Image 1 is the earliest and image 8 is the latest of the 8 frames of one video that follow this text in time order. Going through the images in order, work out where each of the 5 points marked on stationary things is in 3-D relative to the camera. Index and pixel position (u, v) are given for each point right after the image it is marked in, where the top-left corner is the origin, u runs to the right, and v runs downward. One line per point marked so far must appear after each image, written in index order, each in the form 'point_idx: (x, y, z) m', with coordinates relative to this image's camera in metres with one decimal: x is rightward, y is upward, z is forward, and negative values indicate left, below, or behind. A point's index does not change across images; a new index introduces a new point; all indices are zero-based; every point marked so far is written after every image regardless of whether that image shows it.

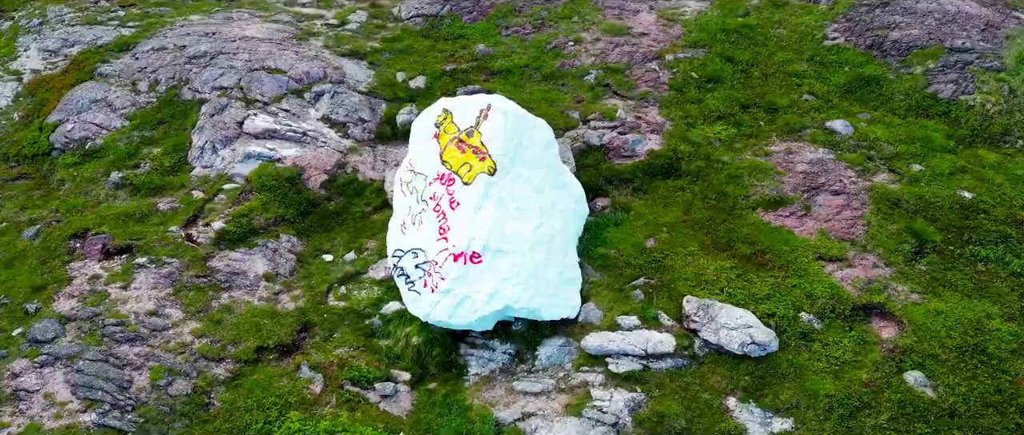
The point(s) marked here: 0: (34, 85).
0: (-9.6, +2.7, +14.8) m
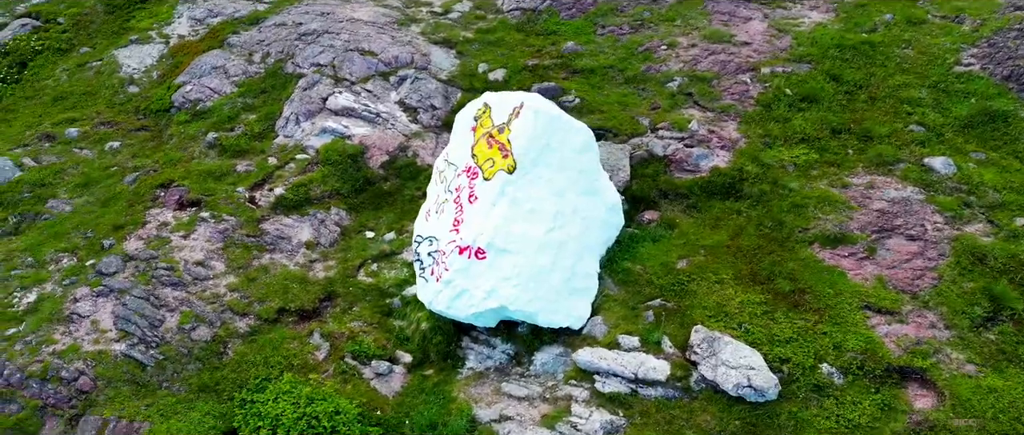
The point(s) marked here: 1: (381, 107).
0: (-7.6, +3.8, +16.6) m
1: (-2.4, +2.0, +13.4) m
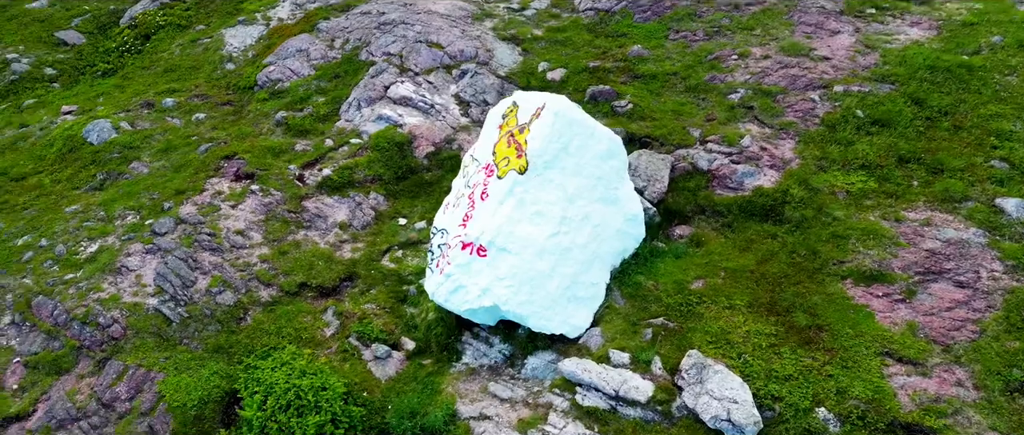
0: (-5.7, +4.5, +17.7) m
1: (-1.4, +2.2, +13.7) m
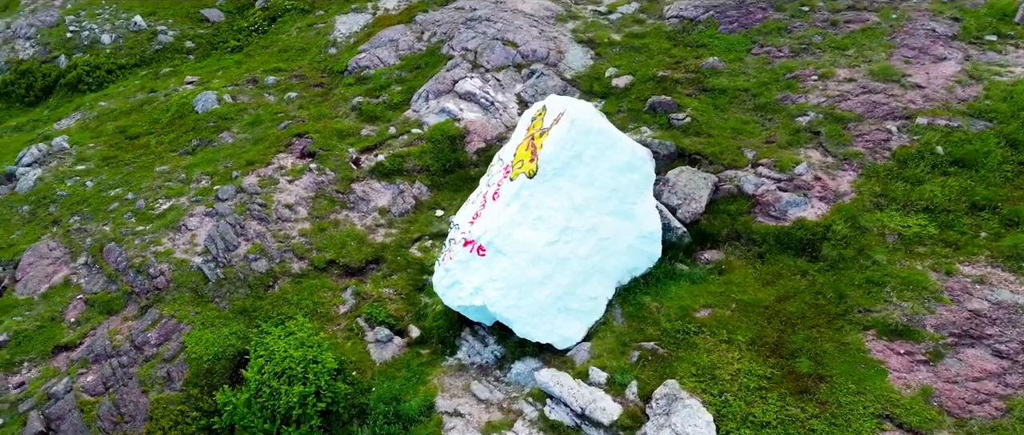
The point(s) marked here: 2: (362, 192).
0: (-3.4, +5.0, +18.6) m
1: (-0.2, +2.3, +13.8) m
2: (-2.5, +0.4, +12.5) m
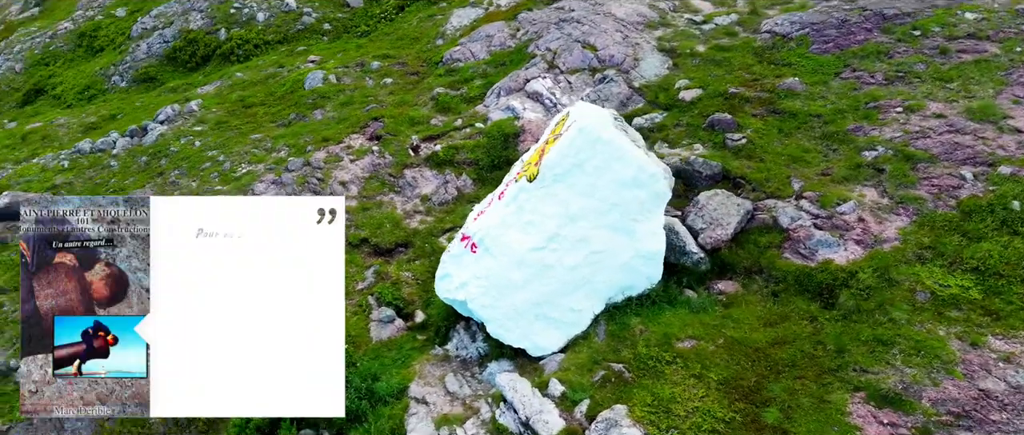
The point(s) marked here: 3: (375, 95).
0: (-0.7, +5.3, +19.1) m
1: (+1.0, +2.2, +13.8) m
2: (-1.8, +0.7, +13.0) m
3: (-3.0, +2.7, +16.2) m
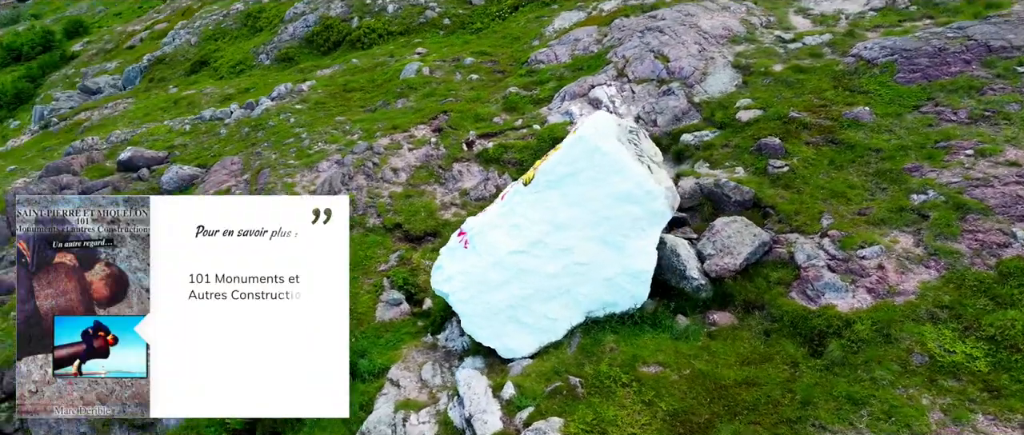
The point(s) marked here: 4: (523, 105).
0: (+1.9, +5.2, +19.1) m
1: (+2.1, +2.0, +13.6) m
2: (-1.0, +0.8, +13.4) m
3: (-1.3, +2.9, +16.8) m
4: (+0.2, +2.3, +15.1) m
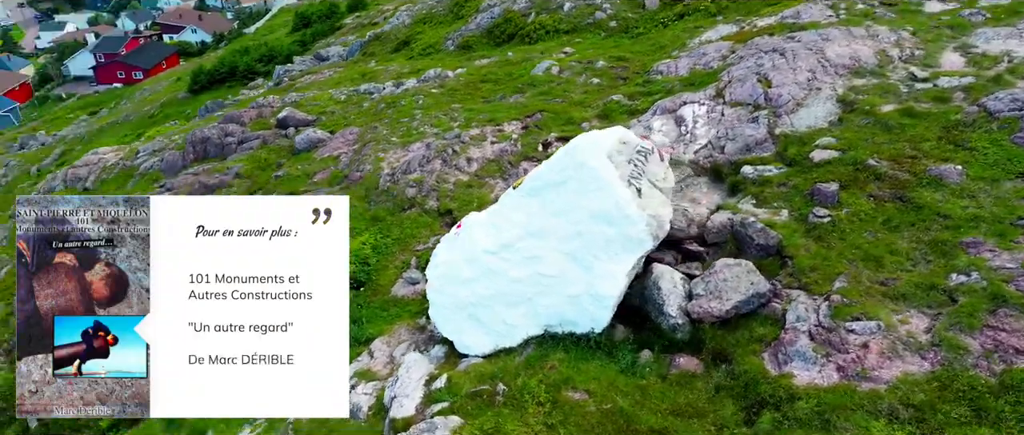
0: (+5.4, +4.5, +18.0) m
1: (+3.3, +1.5, +12.8) m
2: (+0.2, +0.9, +13.6) m
3: (+1.4, +2.9, +16.9) m
4: (+2.1, +2.1, +14.8) m
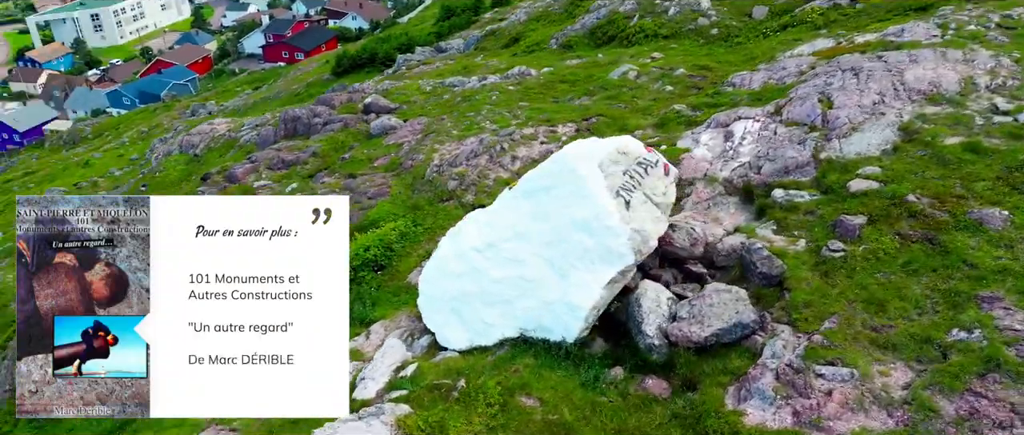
0: (+7.2, +3.8, +16.9) m
1: (+3.9, +1.1, +12.2) m
2: (+0.9, +0.8, +13.5) m
3: (+2.8, +2.7, +16.5) m
4: (+3.1, +1.8, +14.3) m
